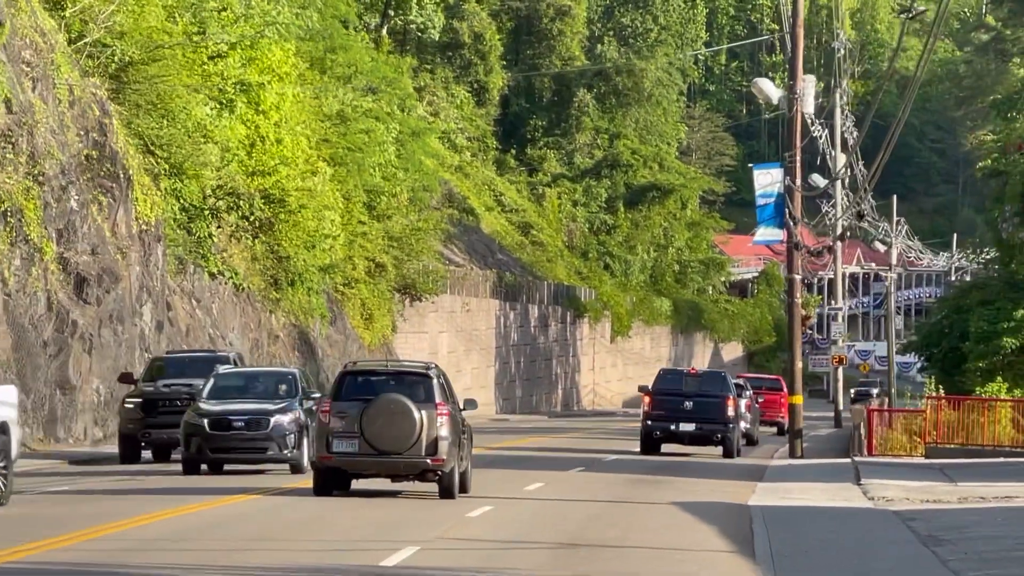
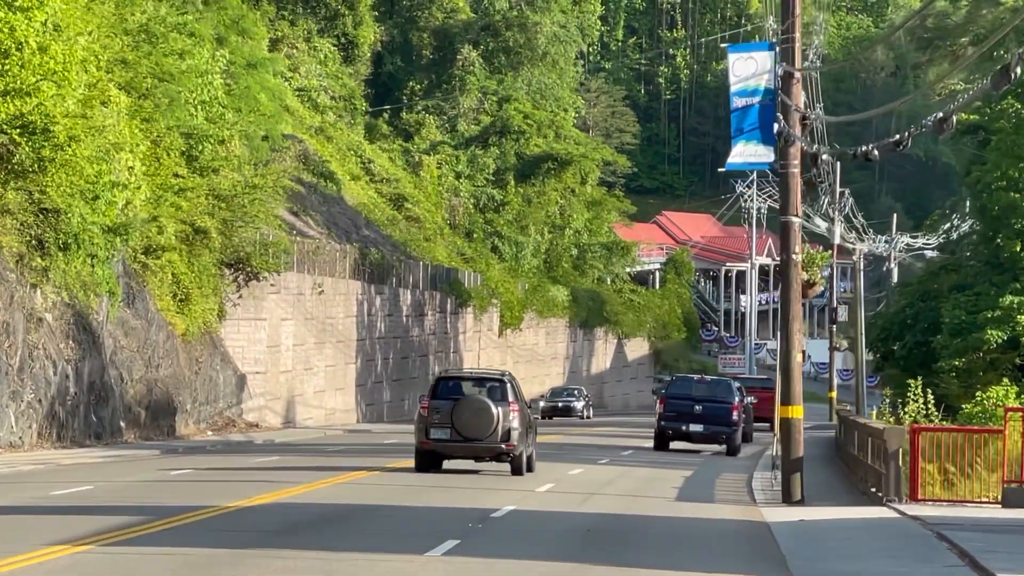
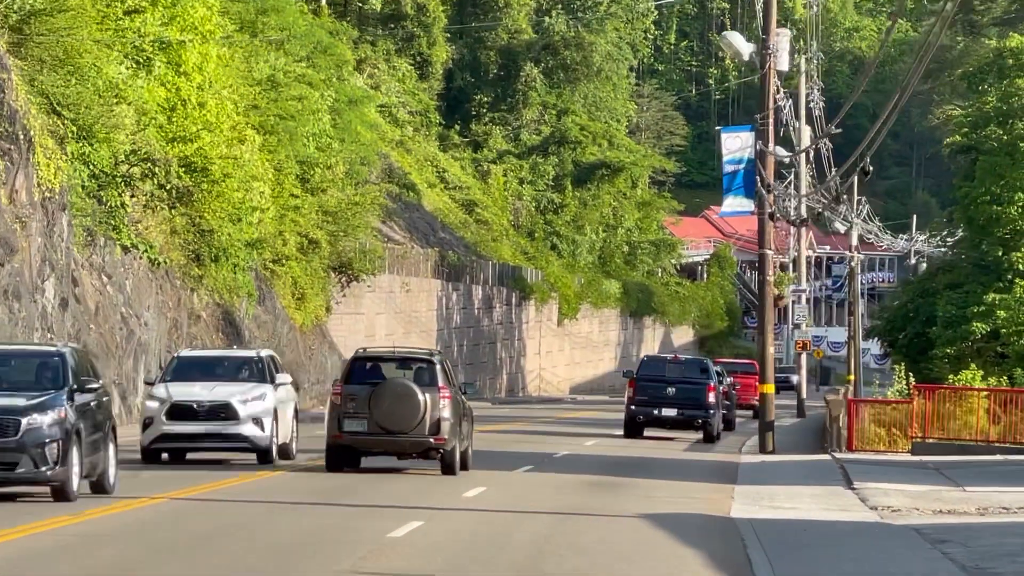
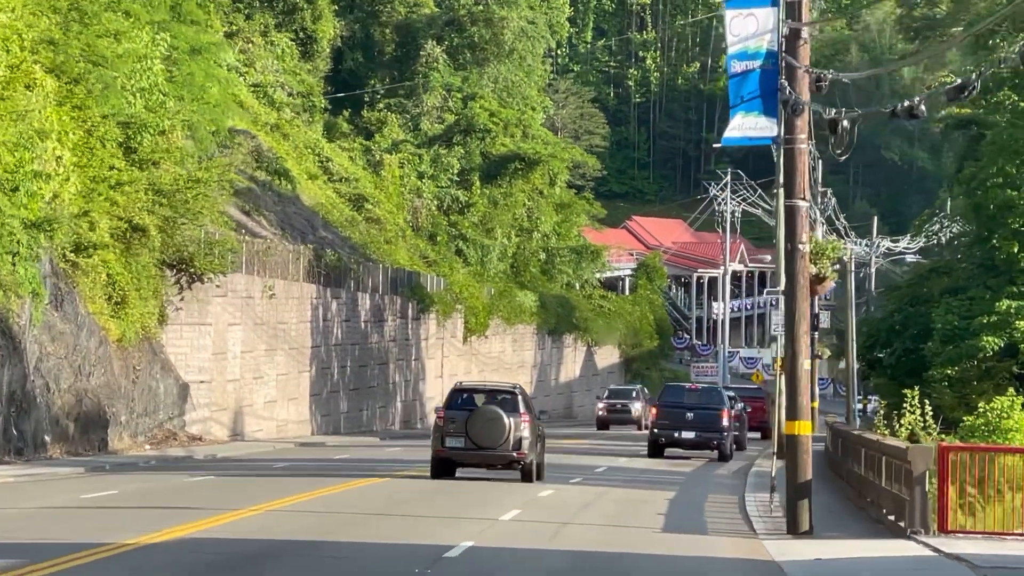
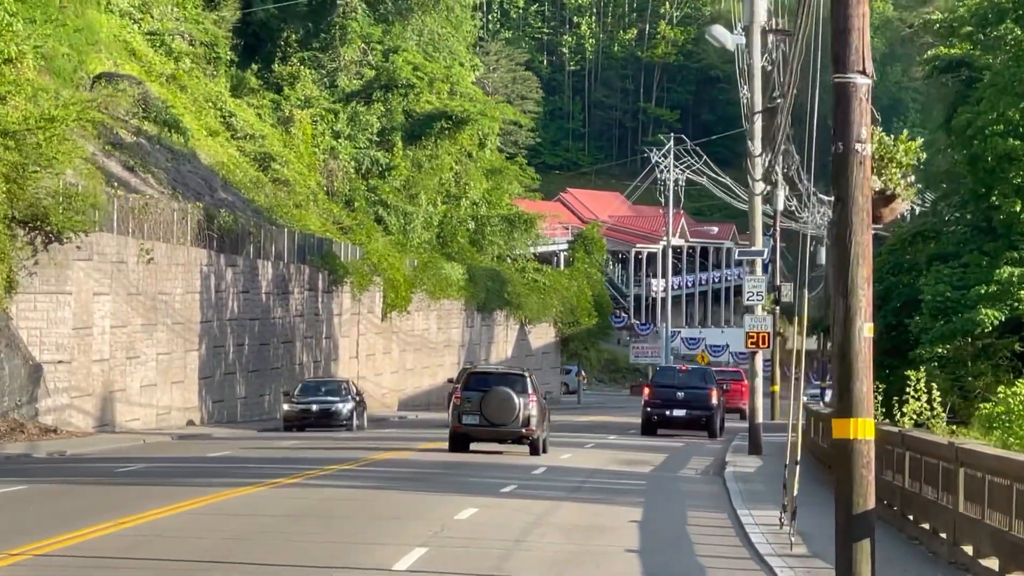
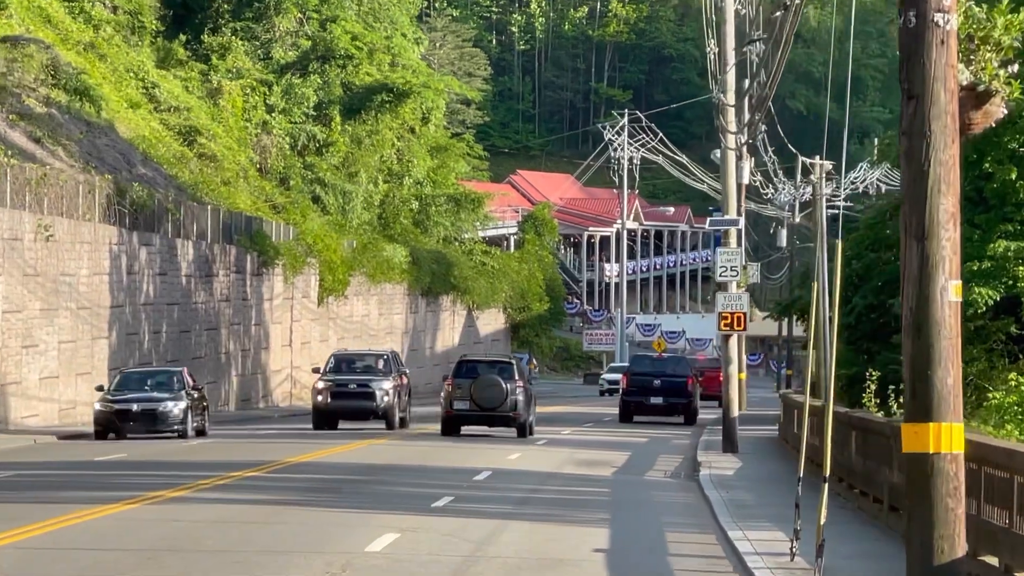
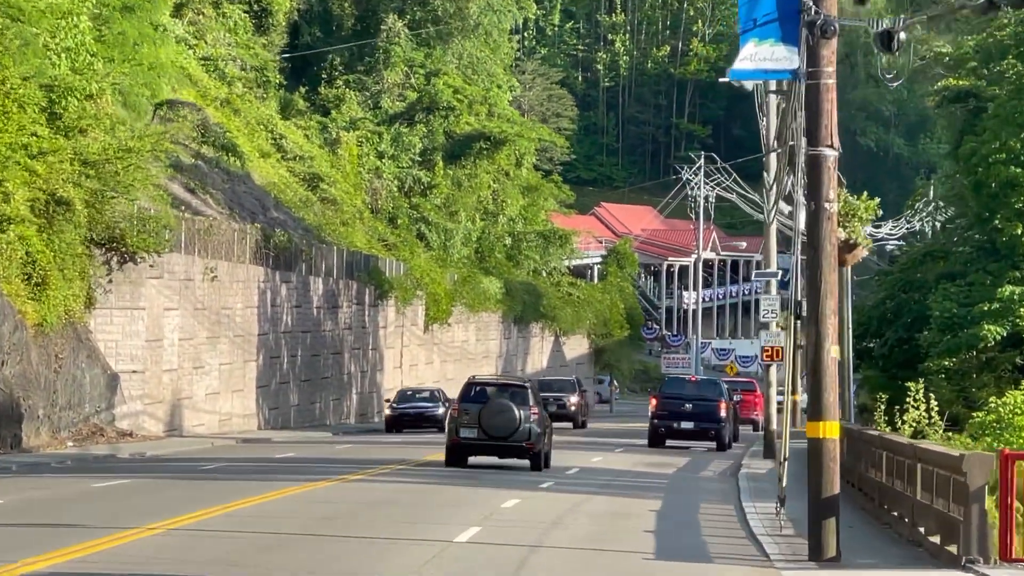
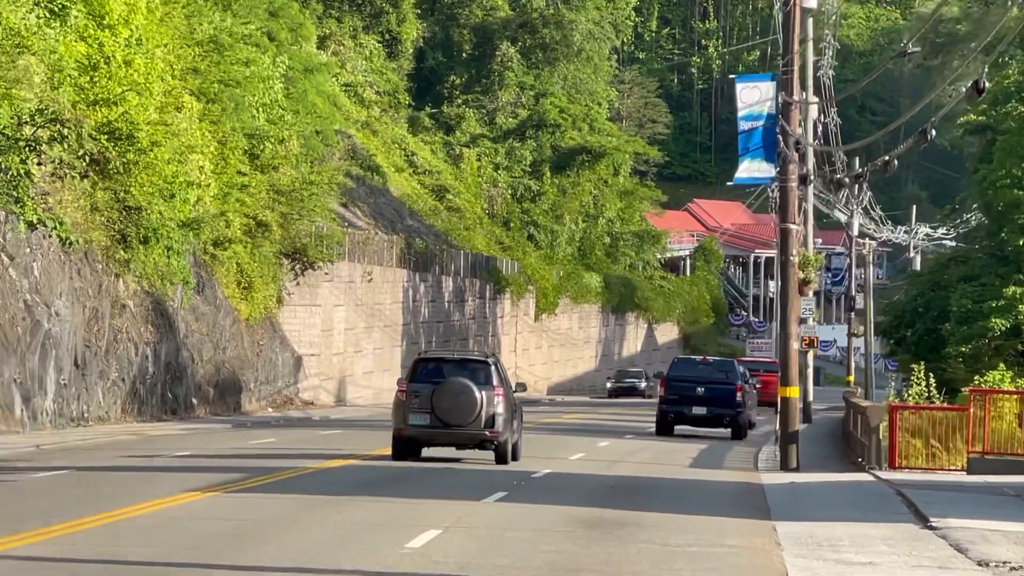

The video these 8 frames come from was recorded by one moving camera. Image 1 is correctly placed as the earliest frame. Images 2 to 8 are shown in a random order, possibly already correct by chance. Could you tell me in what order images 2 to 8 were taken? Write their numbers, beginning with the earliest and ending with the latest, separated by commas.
3, 8, 2, 4, 7, 5, 6
